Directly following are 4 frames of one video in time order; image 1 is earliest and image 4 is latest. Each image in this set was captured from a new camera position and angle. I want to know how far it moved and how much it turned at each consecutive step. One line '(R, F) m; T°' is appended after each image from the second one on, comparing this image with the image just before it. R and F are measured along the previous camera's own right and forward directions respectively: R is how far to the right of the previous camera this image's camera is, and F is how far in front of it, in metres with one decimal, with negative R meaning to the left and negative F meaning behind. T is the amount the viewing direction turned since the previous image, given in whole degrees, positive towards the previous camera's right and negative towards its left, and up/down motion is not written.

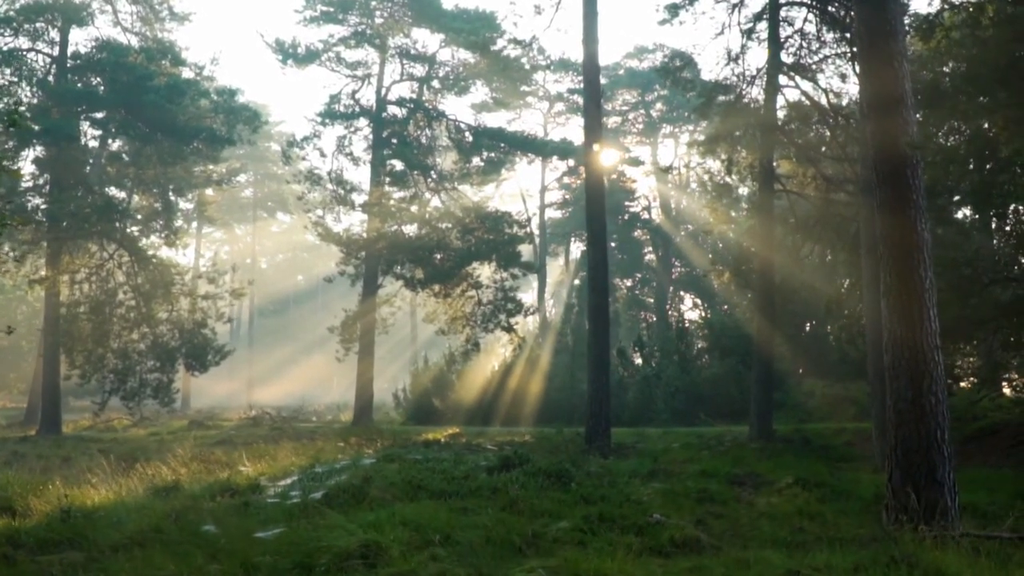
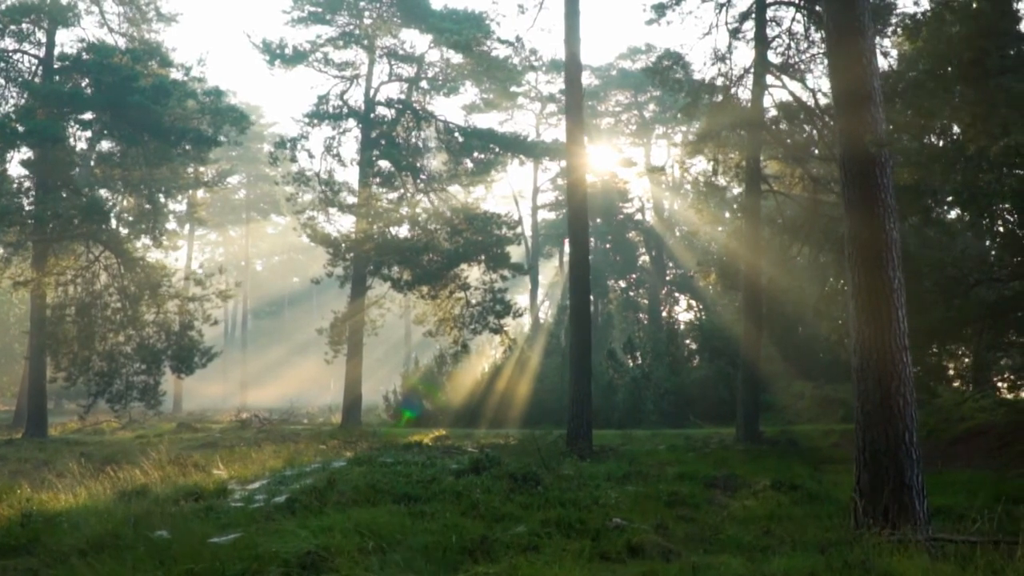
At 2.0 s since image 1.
(+0.6, +0.2) m; 0°
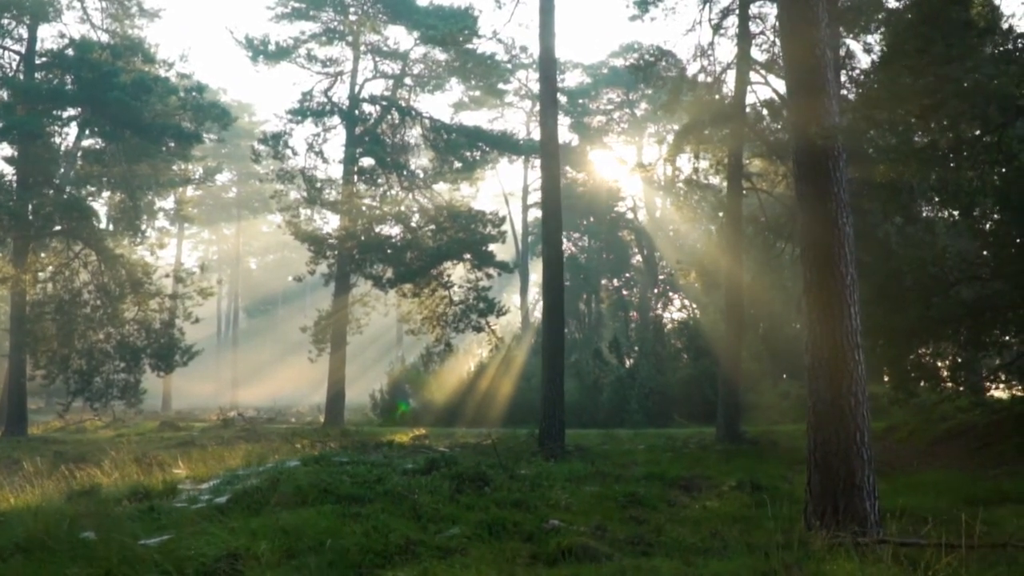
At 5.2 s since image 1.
(+0.8, +0.4) m; 0°
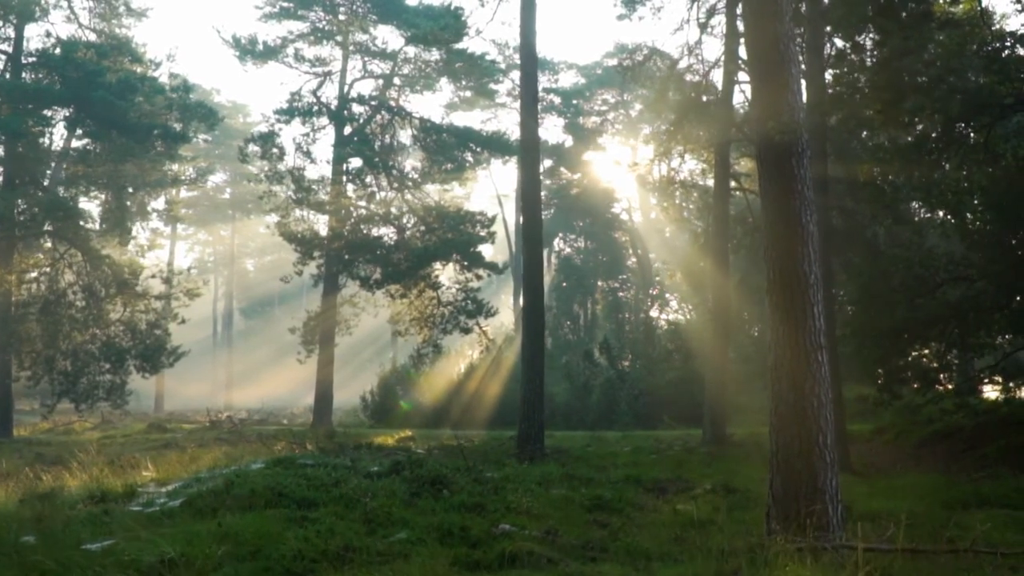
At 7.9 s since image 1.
(+0.6, +0.3) m; 0°
